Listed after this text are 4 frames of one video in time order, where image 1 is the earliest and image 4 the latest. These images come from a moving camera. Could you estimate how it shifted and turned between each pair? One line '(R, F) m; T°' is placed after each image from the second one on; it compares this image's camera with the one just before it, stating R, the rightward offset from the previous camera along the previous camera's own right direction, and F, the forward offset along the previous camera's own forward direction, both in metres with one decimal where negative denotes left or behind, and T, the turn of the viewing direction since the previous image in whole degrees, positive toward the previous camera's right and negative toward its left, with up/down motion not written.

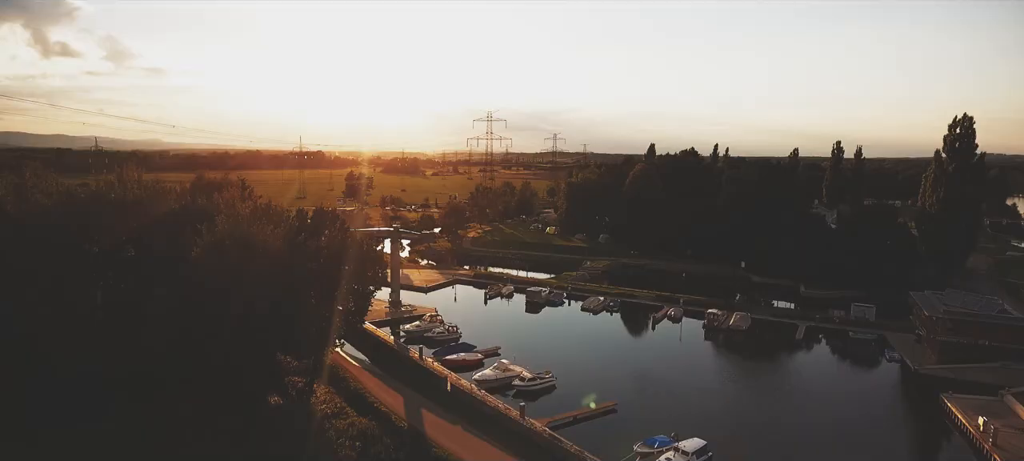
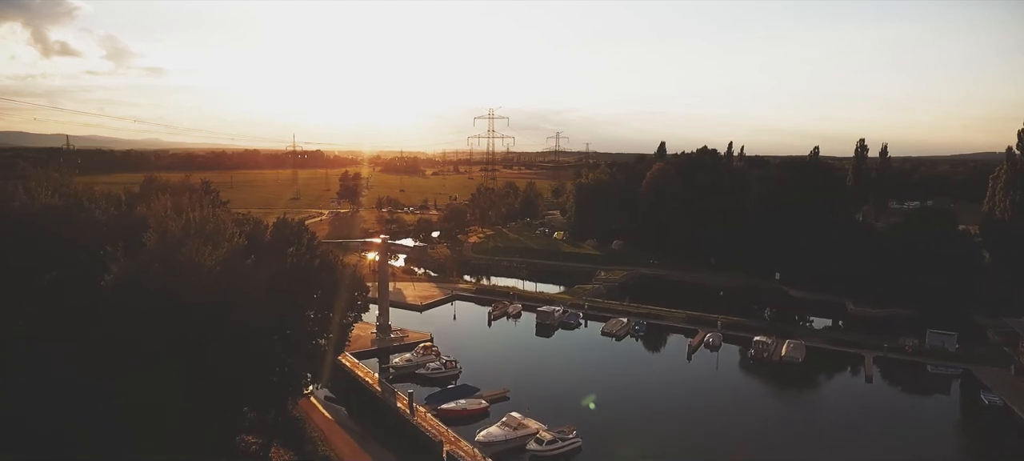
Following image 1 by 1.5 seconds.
(-0.5, +5.9) m; 0°
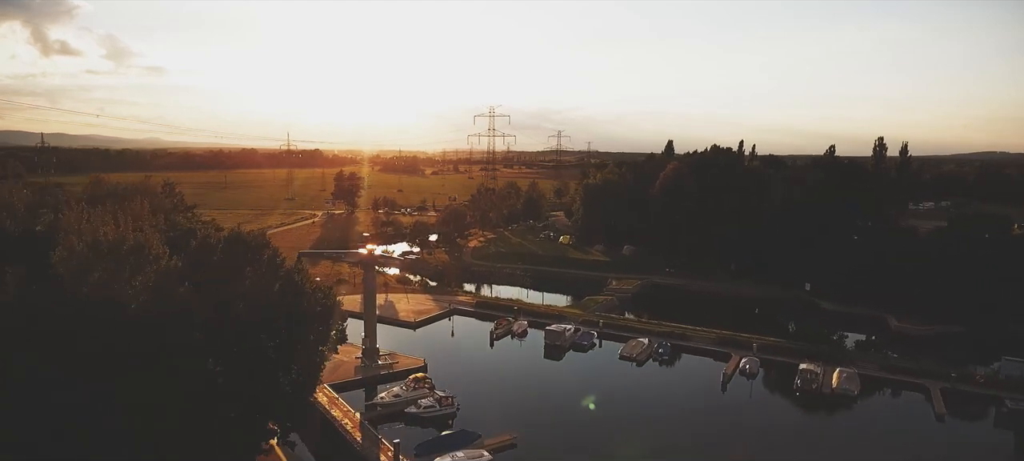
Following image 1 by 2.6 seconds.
(-0.3, +4.4) m; 0°
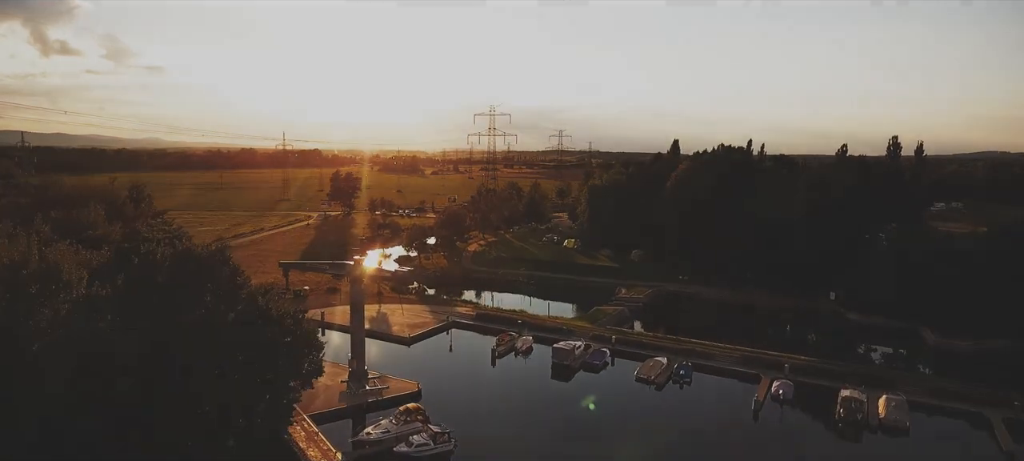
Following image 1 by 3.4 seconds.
(-0.2, +3.1) m; 0°
